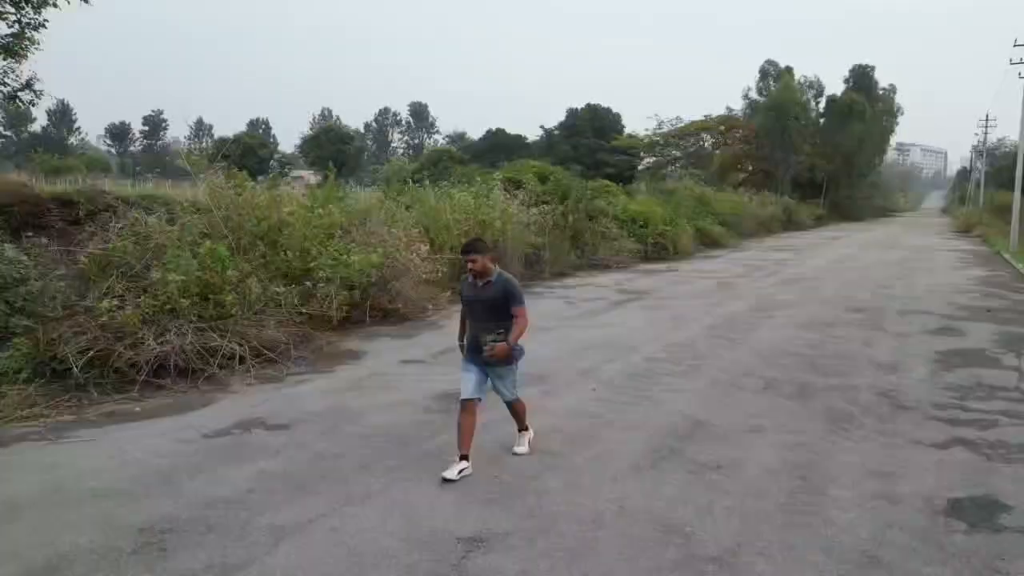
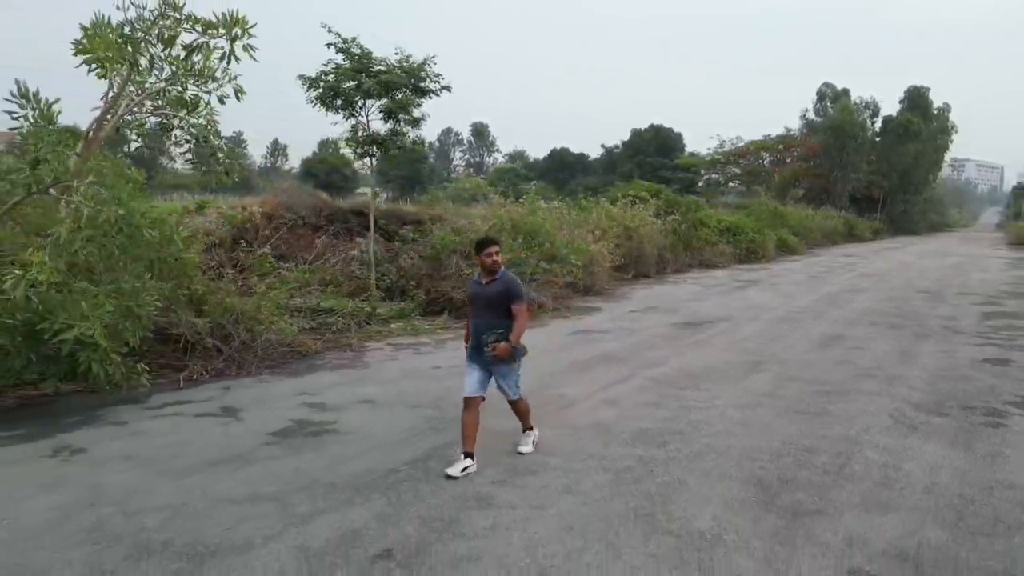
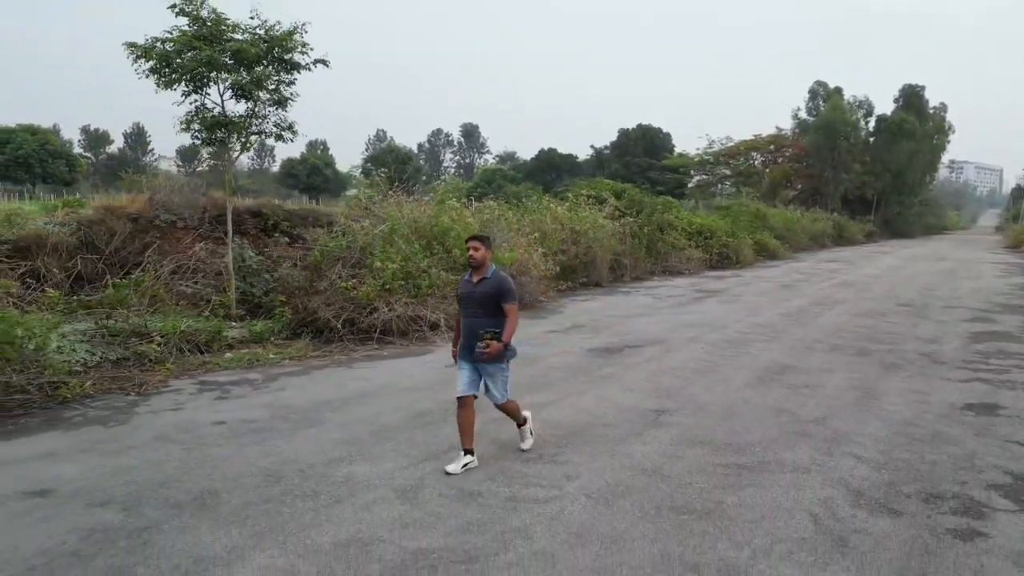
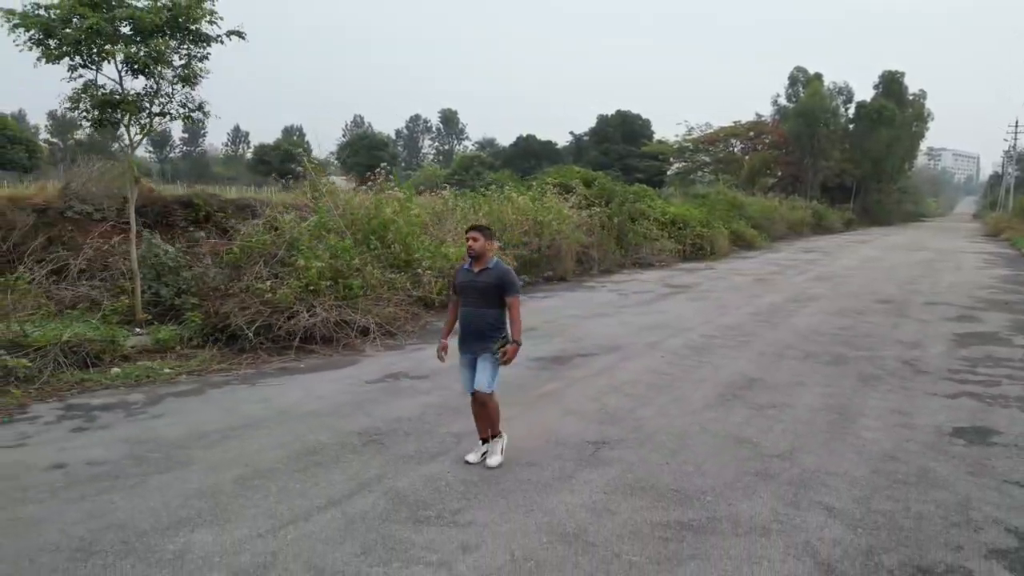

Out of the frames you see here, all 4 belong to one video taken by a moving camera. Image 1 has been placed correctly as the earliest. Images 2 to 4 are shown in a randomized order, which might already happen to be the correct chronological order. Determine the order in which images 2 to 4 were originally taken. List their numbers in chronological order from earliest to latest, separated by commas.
4, 3, 2
